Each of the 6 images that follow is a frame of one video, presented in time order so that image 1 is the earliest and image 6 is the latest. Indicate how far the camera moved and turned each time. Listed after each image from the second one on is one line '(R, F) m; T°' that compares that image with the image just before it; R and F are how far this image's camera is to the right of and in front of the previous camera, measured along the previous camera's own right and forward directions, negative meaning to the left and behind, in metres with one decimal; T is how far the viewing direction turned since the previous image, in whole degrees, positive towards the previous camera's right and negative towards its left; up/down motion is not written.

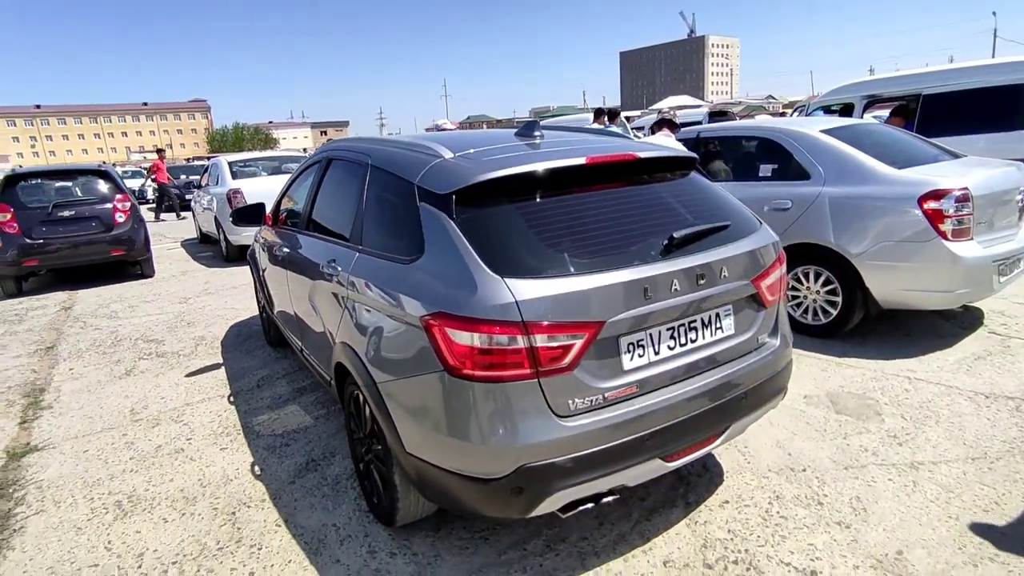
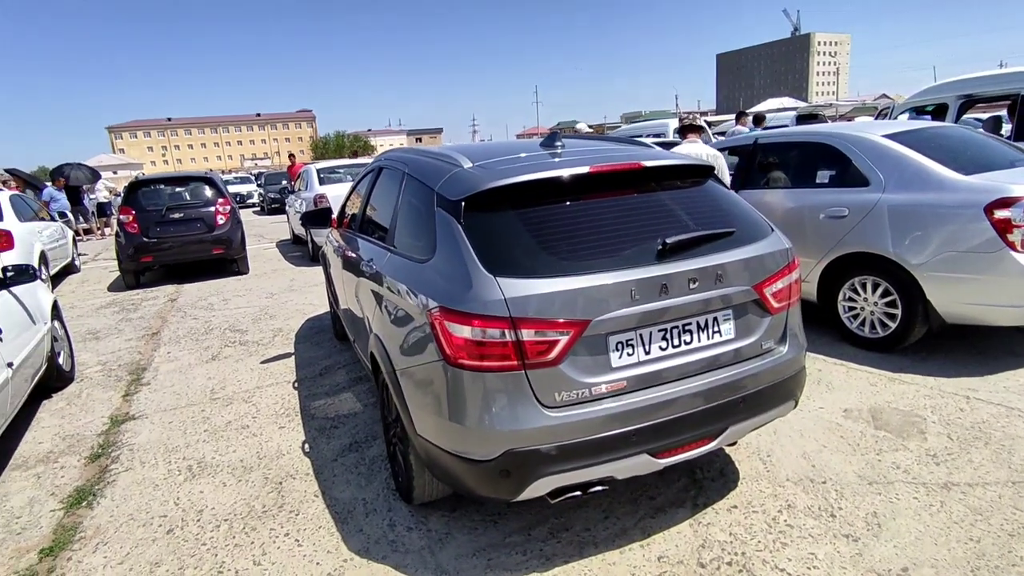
(+0.3, -0.2) m; -8°
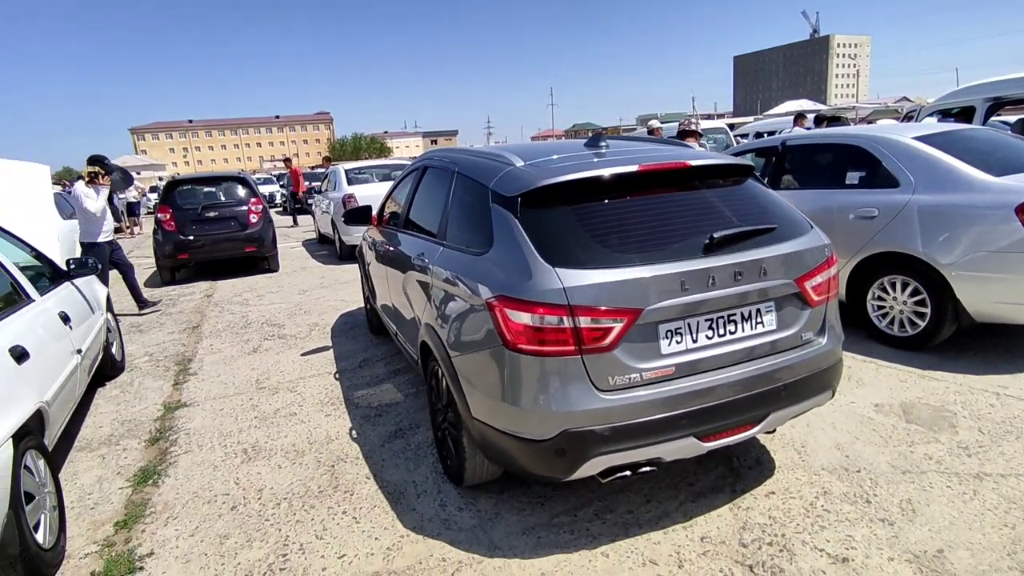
(-0.2, -0.1) m; -1°
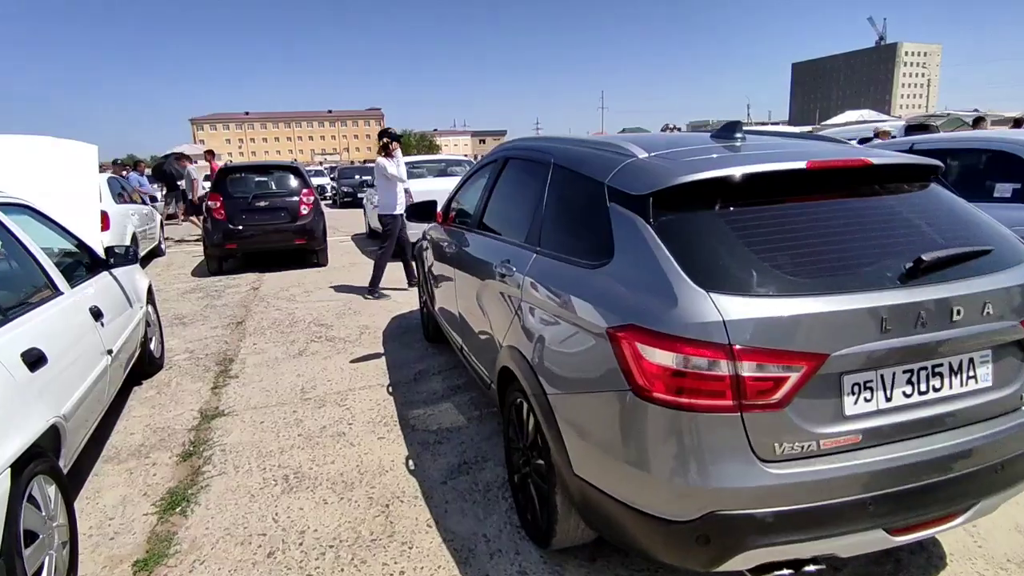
(-0.3, +0.5) m; -4°
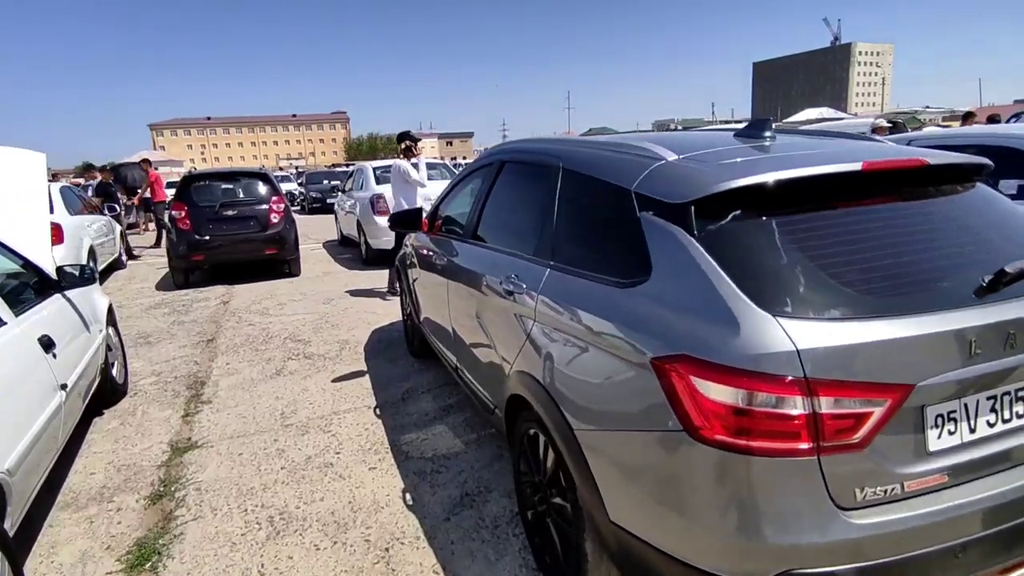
(-0.1, +0.2) m; +3°
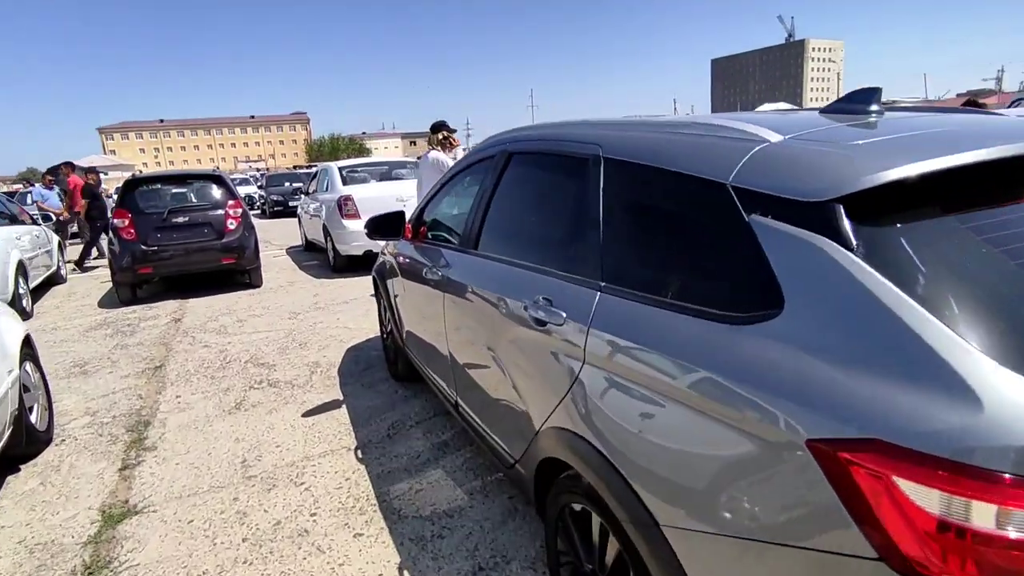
(-0.2, +0.6) m; +3°
